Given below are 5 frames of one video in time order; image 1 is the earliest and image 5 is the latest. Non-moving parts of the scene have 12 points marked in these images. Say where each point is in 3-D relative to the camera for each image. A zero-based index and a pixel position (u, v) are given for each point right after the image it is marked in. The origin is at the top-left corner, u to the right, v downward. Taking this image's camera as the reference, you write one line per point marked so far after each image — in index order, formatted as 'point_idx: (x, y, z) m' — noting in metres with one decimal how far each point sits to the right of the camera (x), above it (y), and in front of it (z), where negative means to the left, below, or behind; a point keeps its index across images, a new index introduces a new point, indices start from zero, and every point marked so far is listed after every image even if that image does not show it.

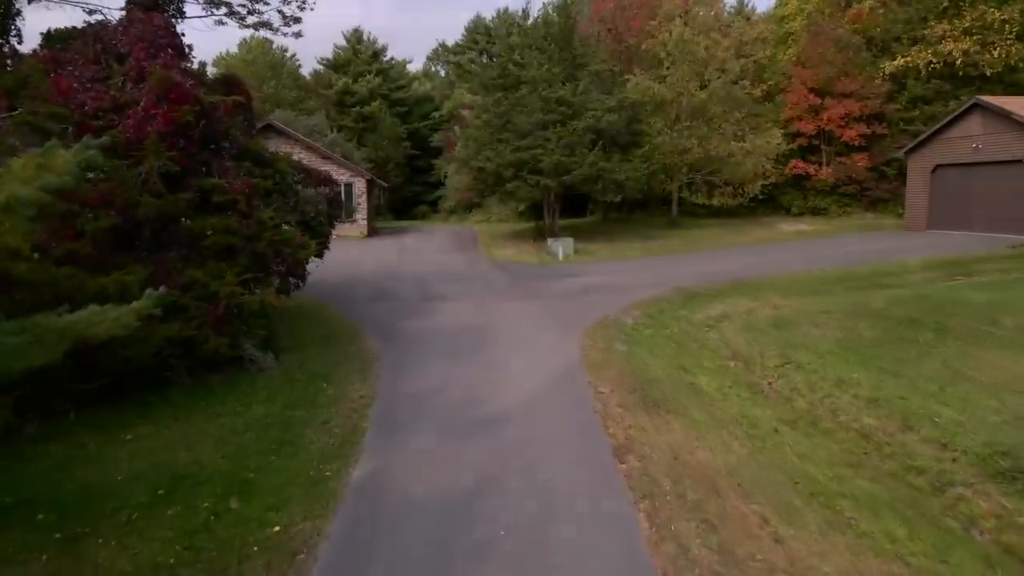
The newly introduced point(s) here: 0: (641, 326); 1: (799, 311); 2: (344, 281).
0: (+2.6, -0.8, +14.4) m
1: (+5.6, -0.5, +14.2) m
2: (-4.5, +0.2, +19.1) m
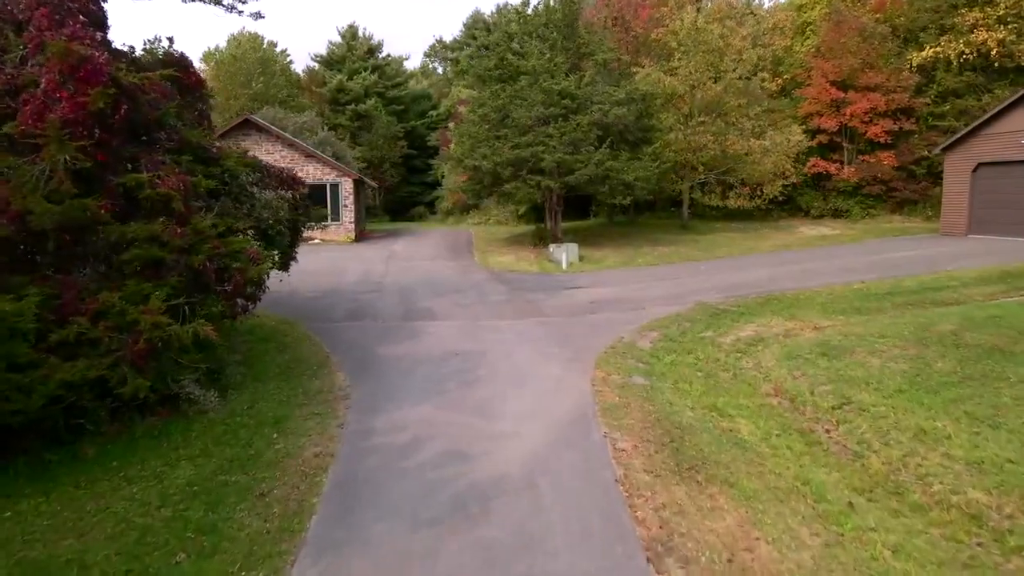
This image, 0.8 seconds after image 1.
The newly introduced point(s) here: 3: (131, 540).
0: (+2.5, -1.1, +12.3) m
1: (+5.6, -0.8, +12.1) m
2: (-4.5, -0.1, +16.9) m
3: (-3.3, -2.2, +6.4) m
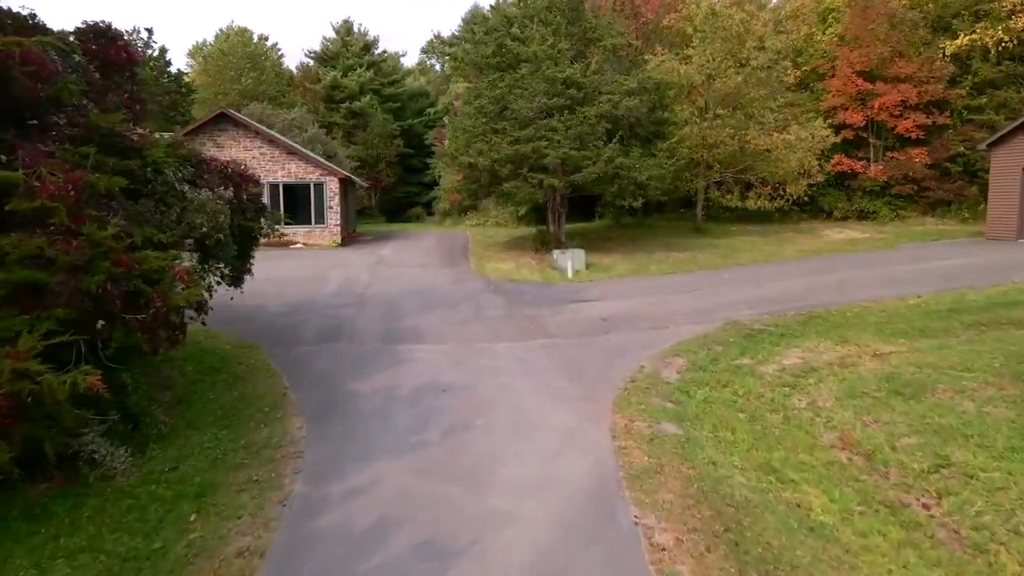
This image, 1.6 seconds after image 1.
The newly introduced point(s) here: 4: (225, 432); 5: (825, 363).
0: (+2.5, -1.4, +10.1) m
1: (+5.6, -1.1, +9.9) m
2: (-4.5, -0.4, +14.8) m
3: (-3.4, -2.5, +4.2) m
4: (-3.3, -1.7, +8.4) m
5: (+4.6, -1.1, +10.6) m
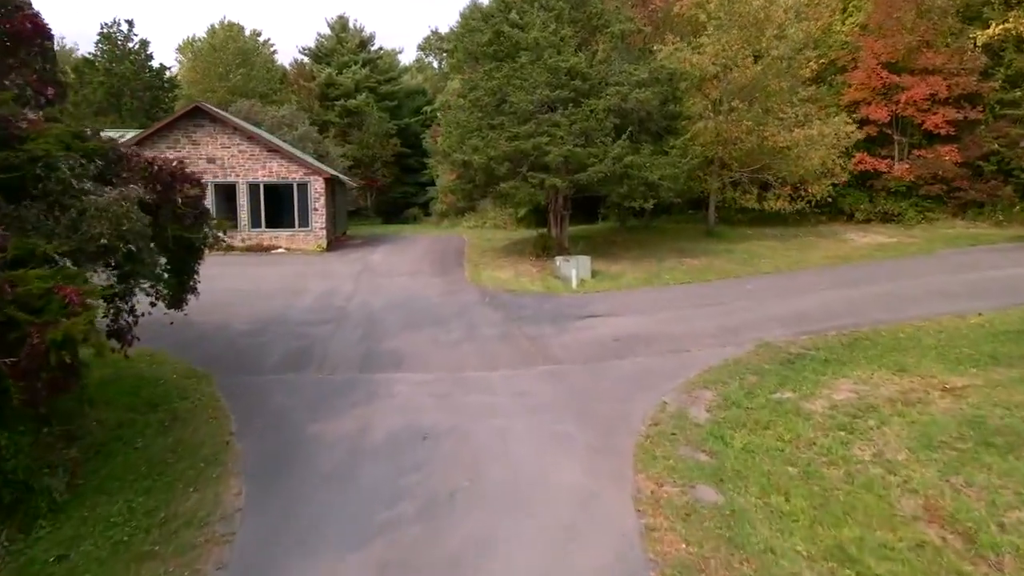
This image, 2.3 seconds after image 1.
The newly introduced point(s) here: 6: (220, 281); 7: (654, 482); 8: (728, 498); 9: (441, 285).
0: (+2.5, -1.6, +8.3) m
1: (+5.5, -1.3, +8.1) m
2: (-4.6, -0.7, +13.0) m
3: (-3.4, -2.8, +2.4) m
4: (-3.4, -1.9, +6.6) m
5: (+4.5, -1.4, +8.8) m
6: (-6.9, +0.2, +17.2) m
7: (+1.3, -1.8, +6.8) m
8: (+1.9, -1.9, +6.6) m
9: (-1.7, +0.1, +17.1) m
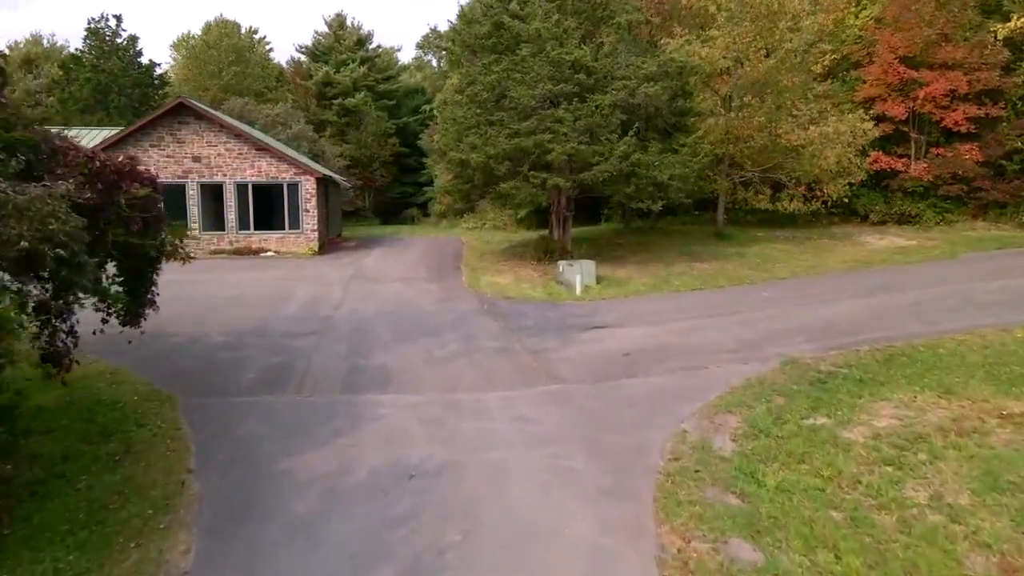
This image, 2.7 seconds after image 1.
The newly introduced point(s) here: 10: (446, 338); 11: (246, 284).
0: (+2.5, -1.8, +7.3) m
1: (+5.5, -1.5, +7.1) m
2: (-4.6, -0.8, +11.9) m
3: (-3.4, -2.9, +1.4) m
4: (-3.4, -2.1, +5.6) m
5: (+4.5, -1.5, +7.8) m
6: (-6.9, 0.0, +16.2) m
7: (+1.3, -1.9, +5.7) m
8: (+1.9, -2.1, +5.5) m
9: (-1.7, -0.1, +16.1) m
10: (-1.1, -0.8, +11.9) m
11: (-6.1, +0.1, +16.6) m
